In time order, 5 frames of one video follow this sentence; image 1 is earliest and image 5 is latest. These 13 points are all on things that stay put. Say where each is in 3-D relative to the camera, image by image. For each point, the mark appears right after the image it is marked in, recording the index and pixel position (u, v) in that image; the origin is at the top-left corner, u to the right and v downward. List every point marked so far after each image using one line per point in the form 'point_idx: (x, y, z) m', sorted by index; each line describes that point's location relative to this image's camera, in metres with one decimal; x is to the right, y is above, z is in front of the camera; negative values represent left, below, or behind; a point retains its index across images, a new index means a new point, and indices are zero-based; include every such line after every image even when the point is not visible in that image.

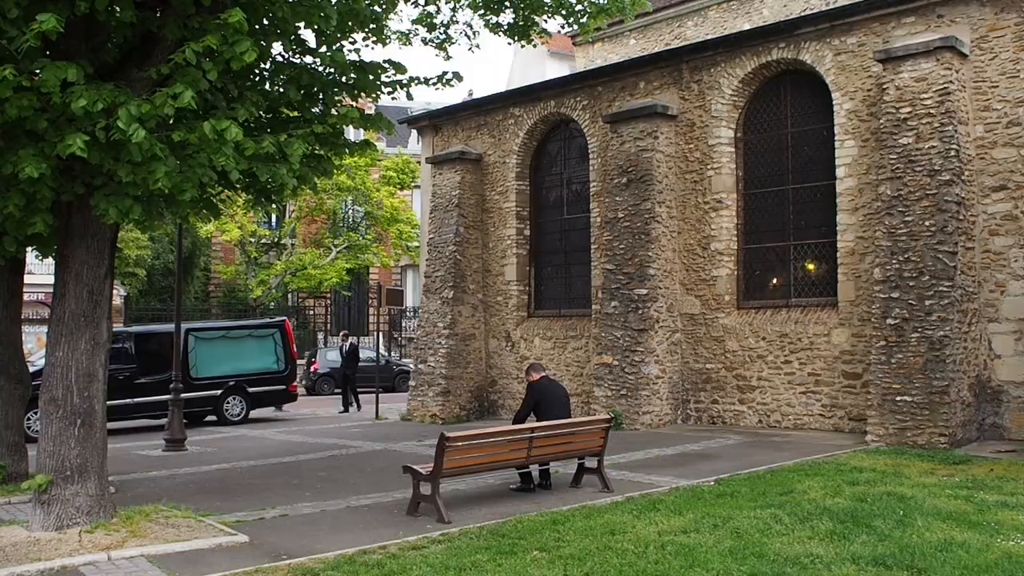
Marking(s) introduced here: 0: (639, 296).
0: (+1.6, -0.1, +14.4) m
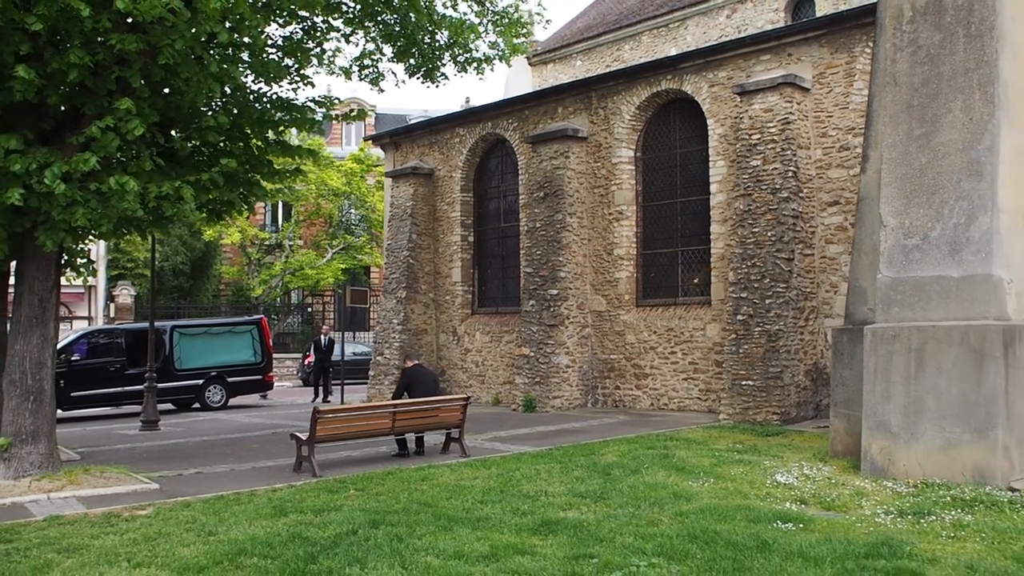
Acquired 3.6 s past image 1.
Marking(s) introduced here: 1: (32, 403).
0: (+0.6, -0.1, +16.5) m
1: (-4.1, -1.0, +9.5) m
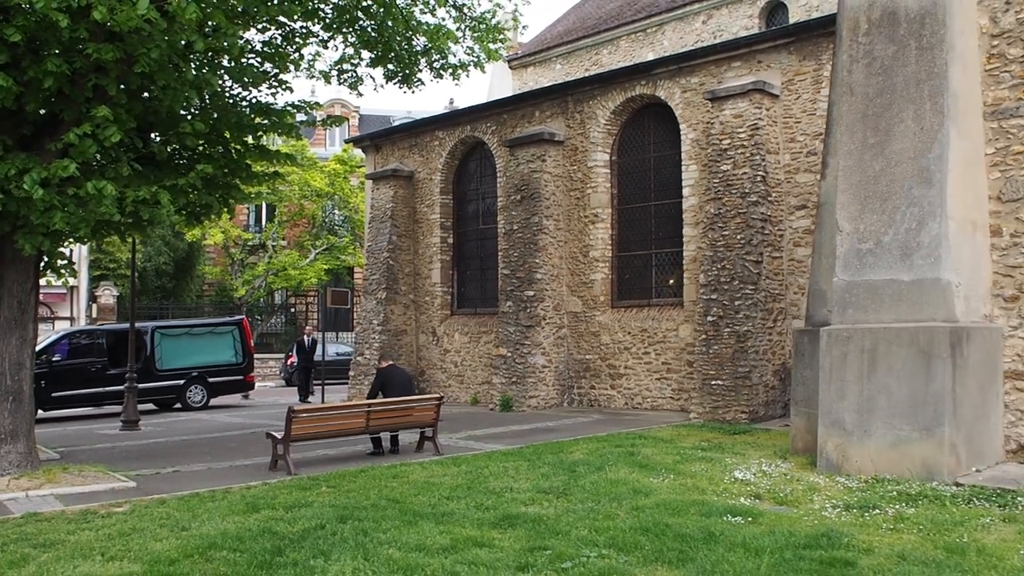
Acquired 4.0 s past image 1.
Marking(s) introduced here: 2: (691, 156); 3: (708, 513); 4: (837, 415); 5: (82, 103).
0: (+0.2, -0.1, +16.8) m
1: (-4.4, -1.0, +9.7) m
2: (+2.5, +1.8, +15.2) m
3: (+1.2, -1.4, +6.8) m
4: (+2.5, -1.0, +8.7) m
5: (-3.7, +1.6, +9.5) m
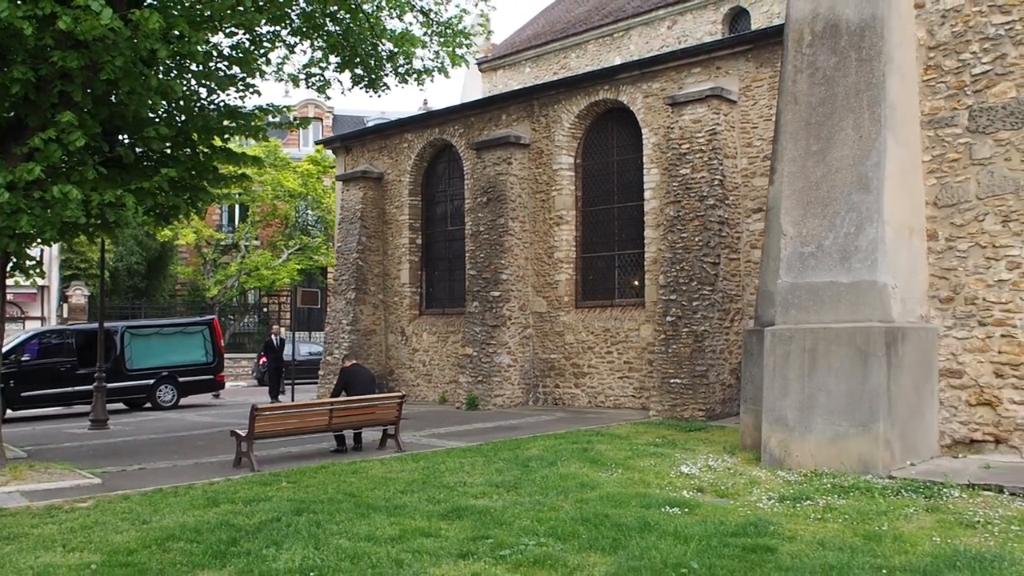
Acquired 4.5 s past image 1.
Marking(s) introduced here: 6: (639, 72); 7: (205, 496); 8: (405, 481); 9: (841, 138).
0: (-0.3, -0.1, +17.1) m
1: (-4.7, -1.0, +9.9) m
2: (+2.0, +1.8, +15.6) m
3: (+0.9, -1.4, +7.1) m
4: (+2.2, -1.0, +9.0) m
5: (-4.1, +1.6, +9.7) m
6: (+1.8, +3.1, +15.8) m
7: (-2.3, -1.6, +8.5) m
8: (-0.8, -1.5, +8.6) m
9: (+2.7, +1.2, +9.1) m
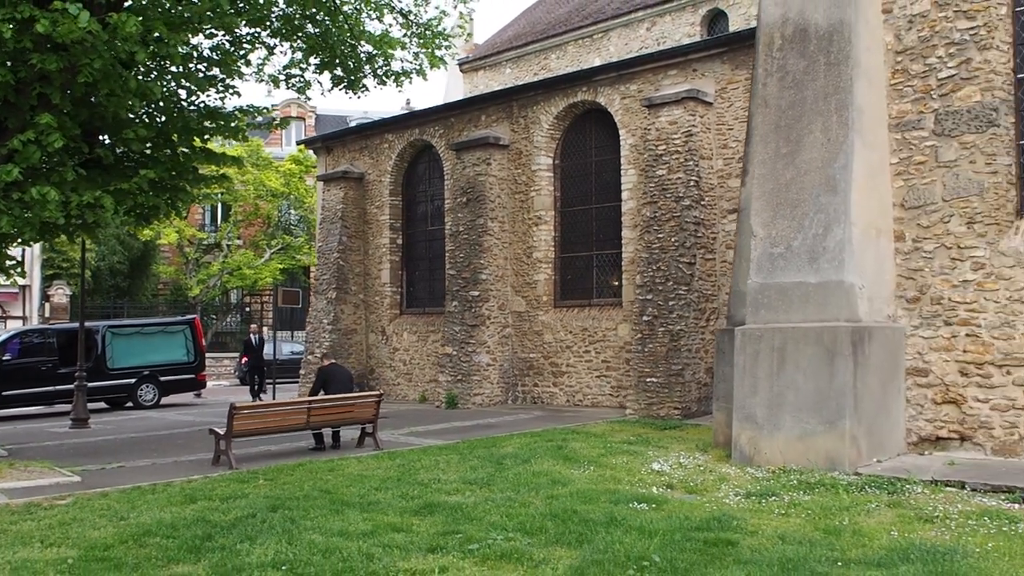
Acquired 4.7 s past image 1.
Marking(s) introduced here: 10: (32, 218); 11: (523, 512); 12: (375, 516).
0: (-0.6, -0.1, +17.2) m
1: (-5.0, -1.0, +10.0) m
2: (+1.7, +1.8, +15.7) m
3: (+0.7, -1.4, +7.3) m
4: (+2.0, -1.0, +9.2) m
5: (-4.3, +1.6, +9.8) m
6: (+1.5, +3.1, +15.9) m
7: (-2.5, -1.6, +8.6) m
8: (-1.0, -1.5, +8.7) m
9: (+2.5, +1.2, +9.2) m
10: (-4.1, +0.6, +9.4) m
11: (+0.1, -1.4, +6.9) m
12: (-0.9, -1.4, +6.9) m
